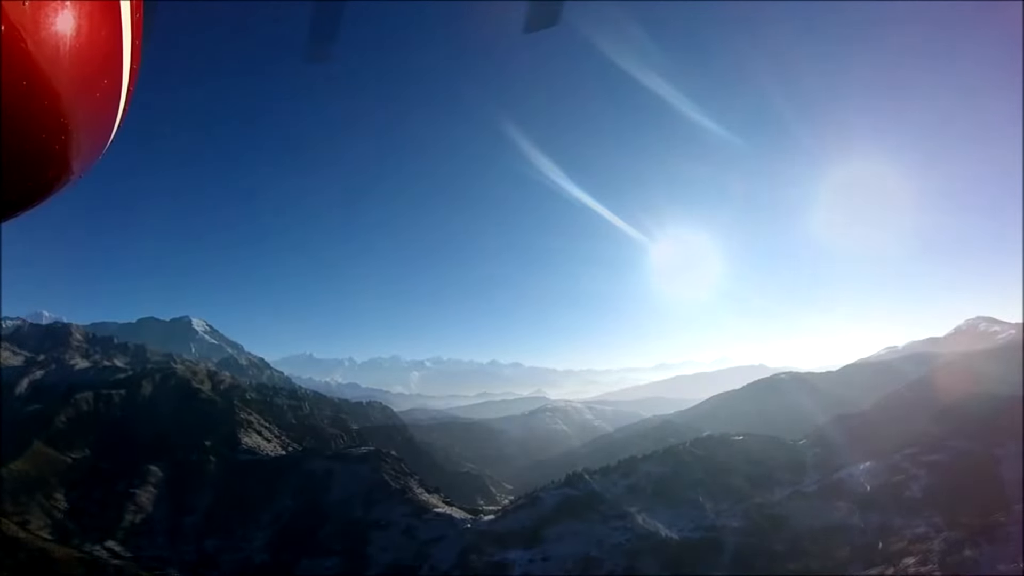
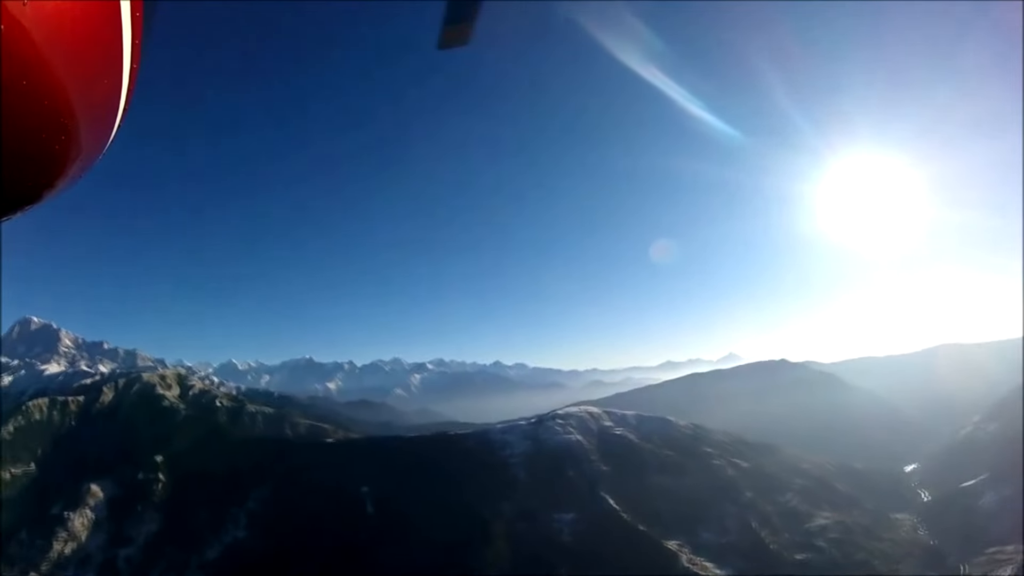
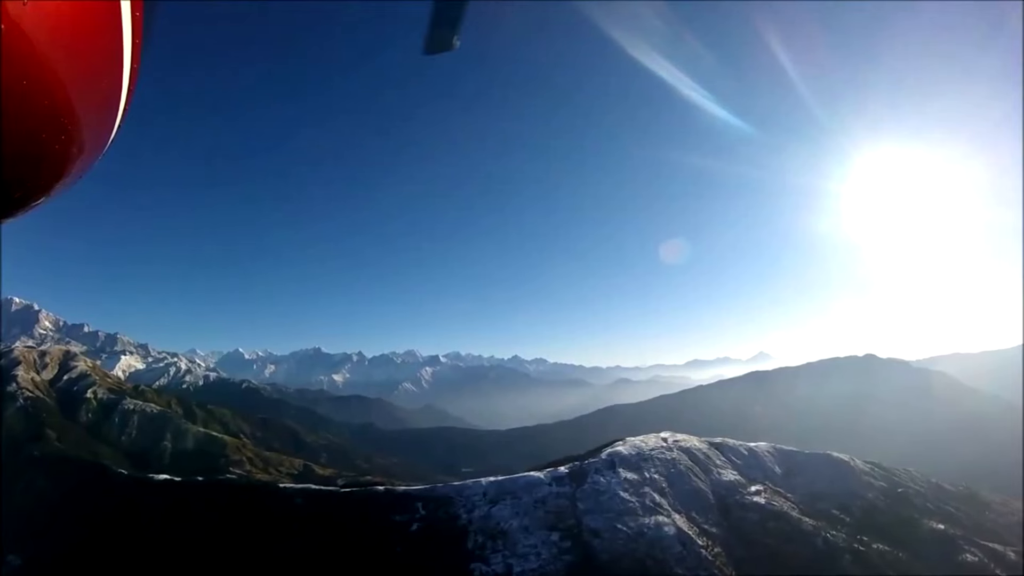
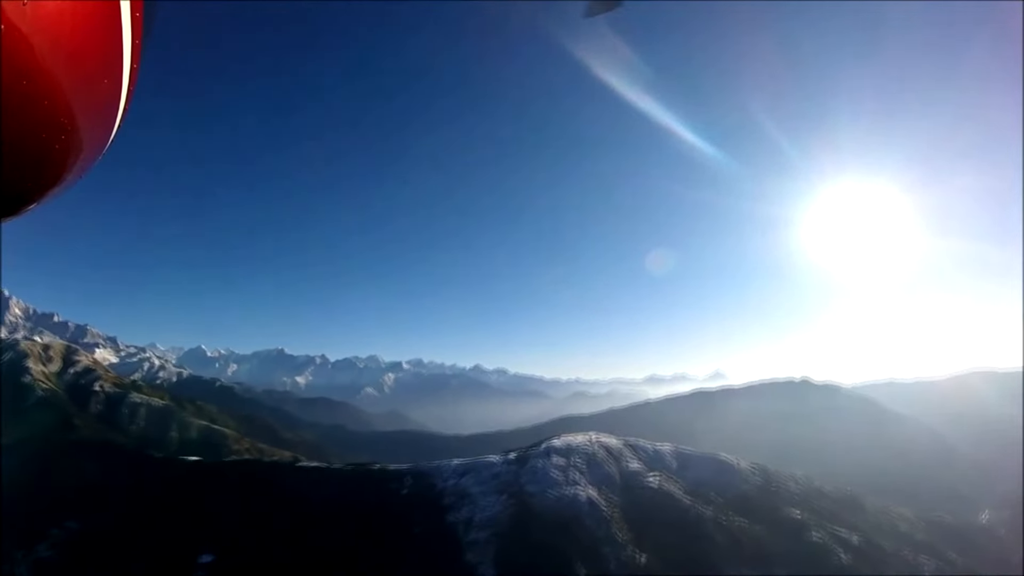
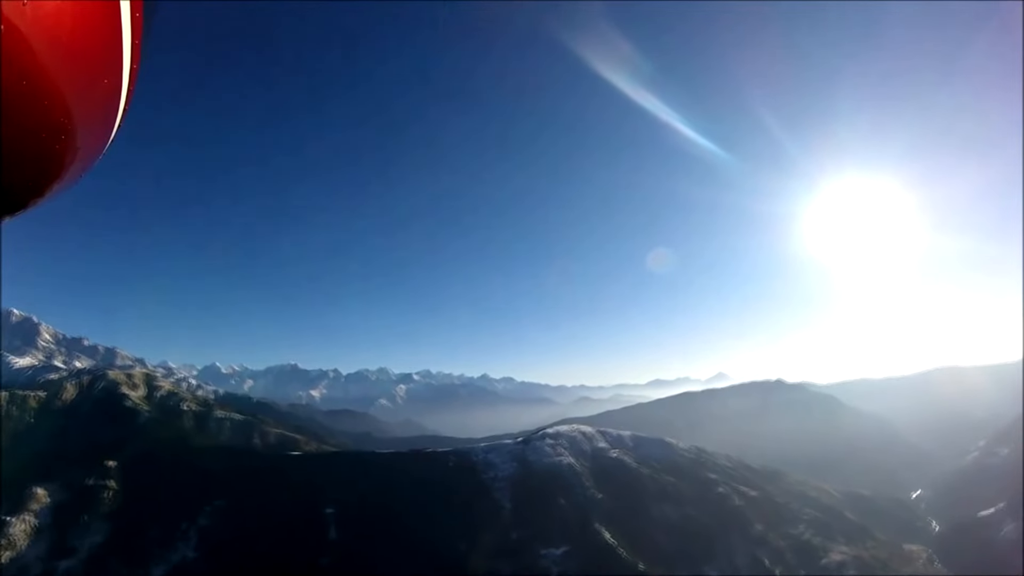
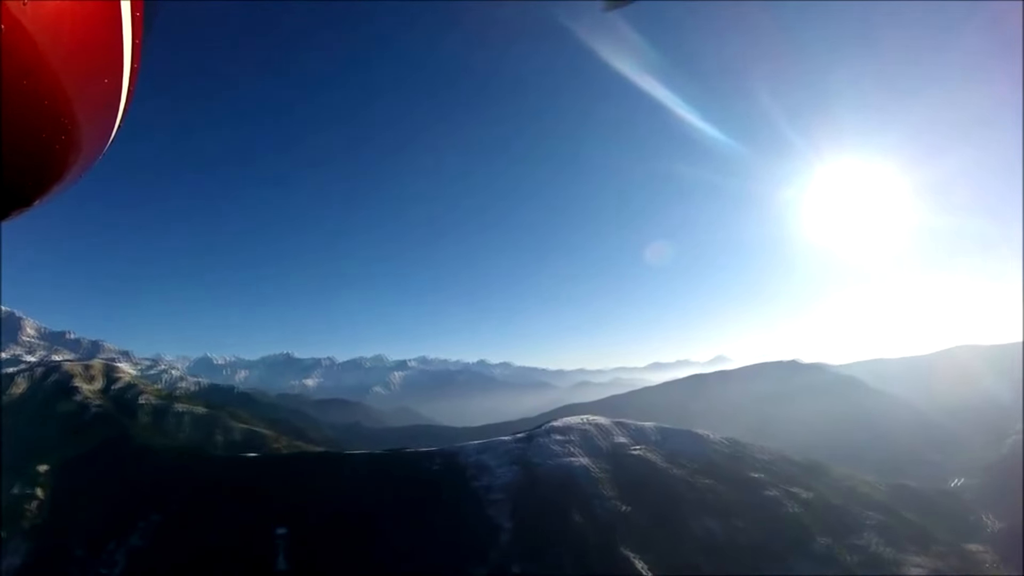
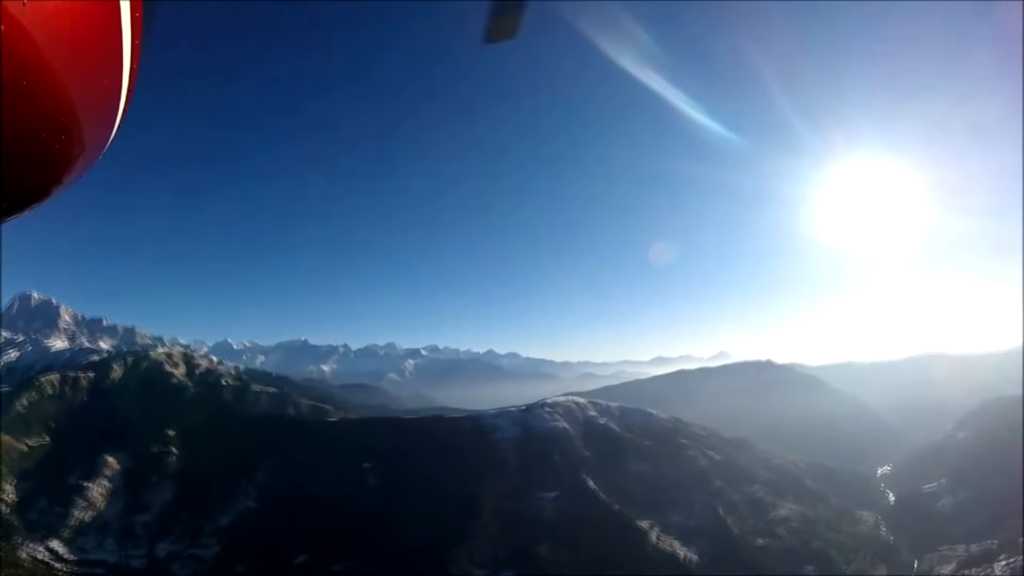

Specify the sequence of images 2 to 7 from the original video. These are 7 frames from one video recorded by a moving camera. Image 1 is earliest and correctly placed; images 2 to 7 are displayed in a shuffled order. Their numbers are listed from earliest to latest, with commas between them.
7, 2, 5, 6, 4, 3
